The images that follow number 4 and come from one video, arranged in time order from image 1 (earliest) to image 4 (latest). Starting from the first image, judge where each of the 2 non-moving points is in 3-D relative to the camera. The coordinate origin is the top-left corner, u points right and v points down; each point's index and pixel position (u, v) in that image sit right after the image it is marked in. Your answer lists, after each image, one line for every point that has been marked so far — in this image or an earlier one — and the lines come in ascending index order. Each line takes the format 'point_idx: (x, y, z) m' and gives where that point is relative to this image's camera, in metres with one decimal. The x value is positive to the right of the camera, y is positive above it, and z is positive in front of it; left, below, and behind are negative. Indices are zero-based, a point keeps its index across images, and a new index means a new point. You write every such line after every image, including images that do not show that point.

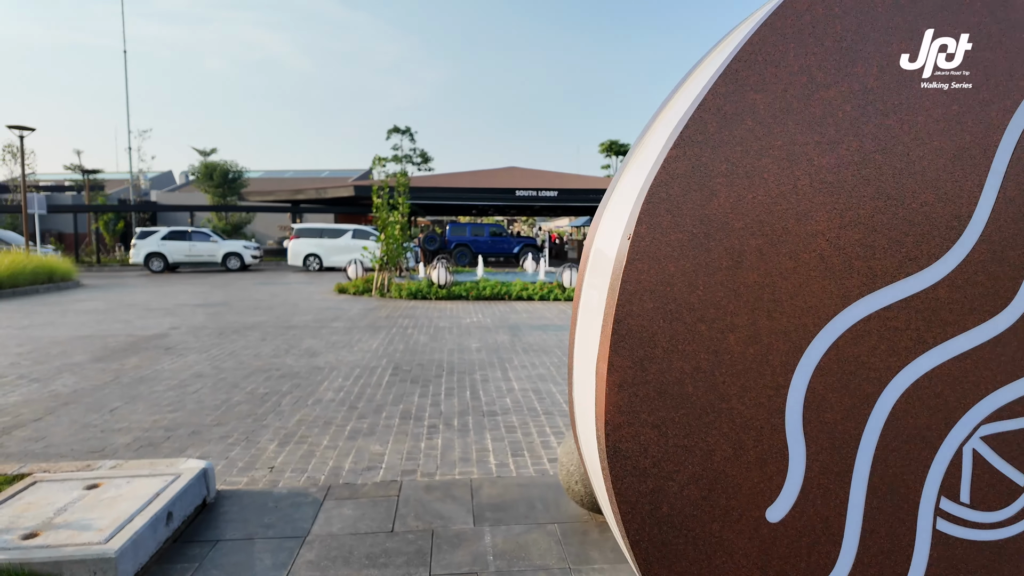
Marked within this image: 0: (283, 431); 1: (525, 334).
0: (-2.0, -1.2, +4.9) m
1: (+0.2, -0.8, +9.5) m
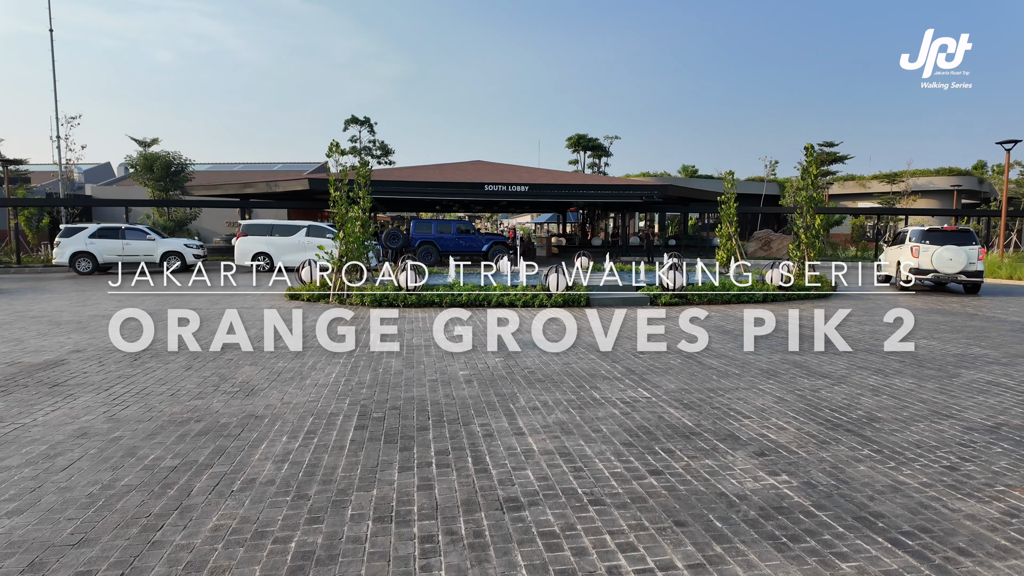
0: (-1.7, -1.4, +3.0) m
1: (+0.1, -0.9, +7.7) m
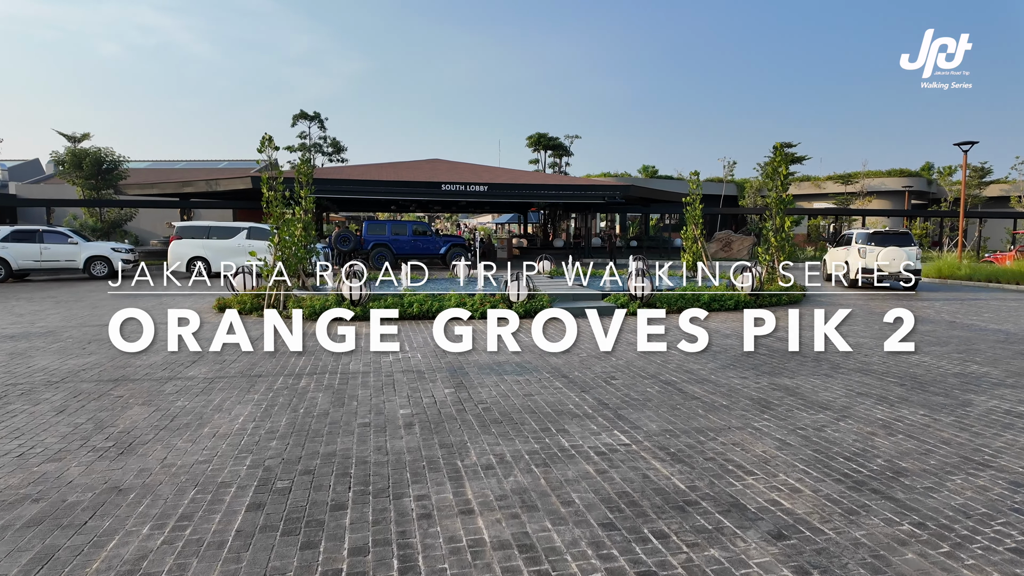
0: (-2.0, -1.6, +1.8) m
1: (-0.4, -1.1, +6.6) m
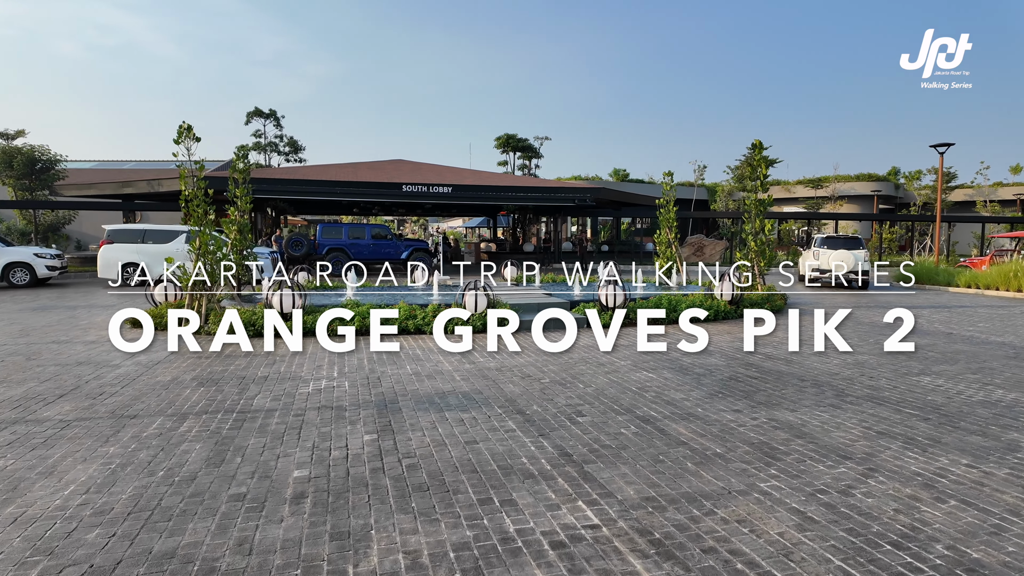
0: (-2.3, -1.8, +0.3) m
1: (-1.0, -1.3, +5.2) m
